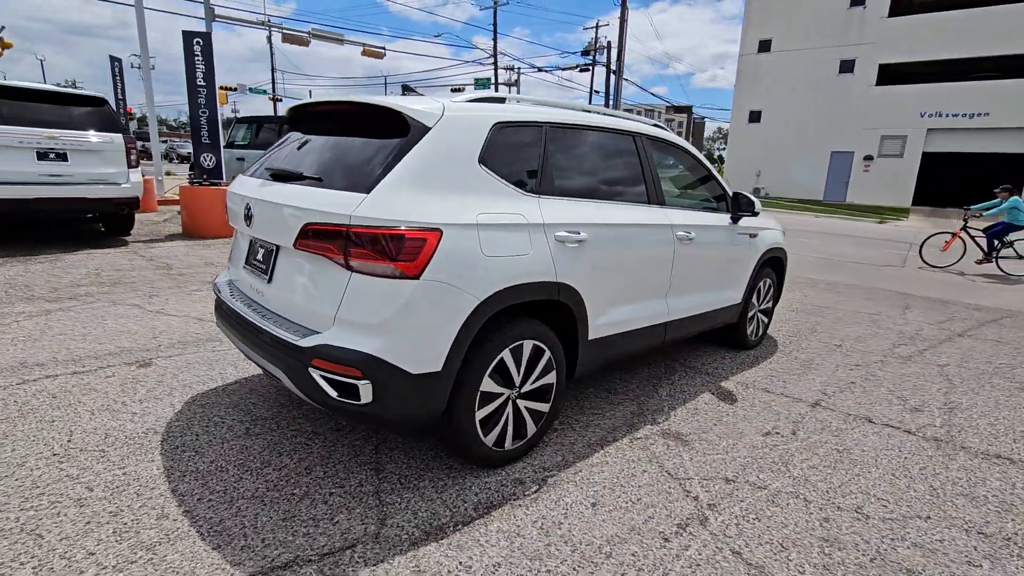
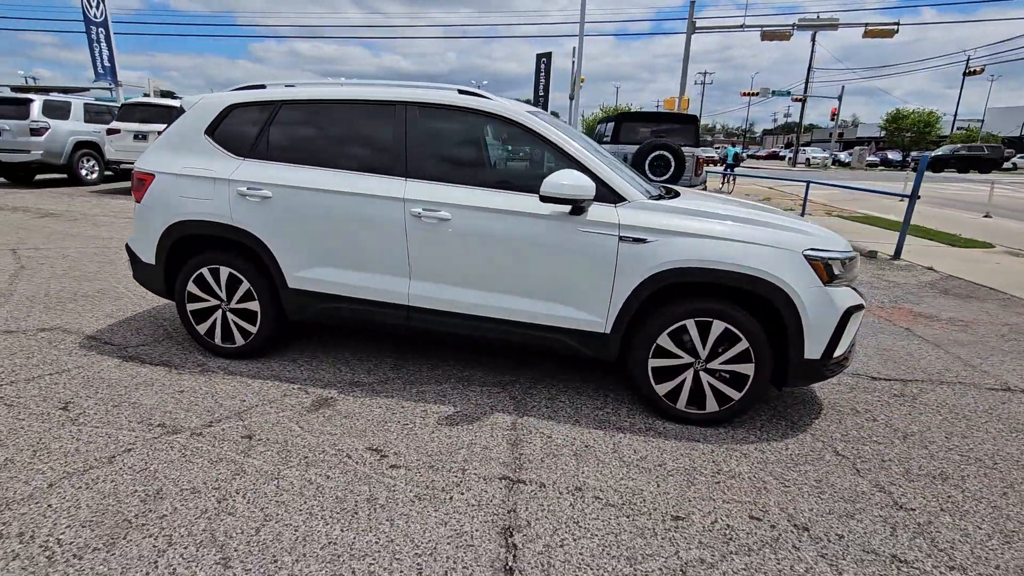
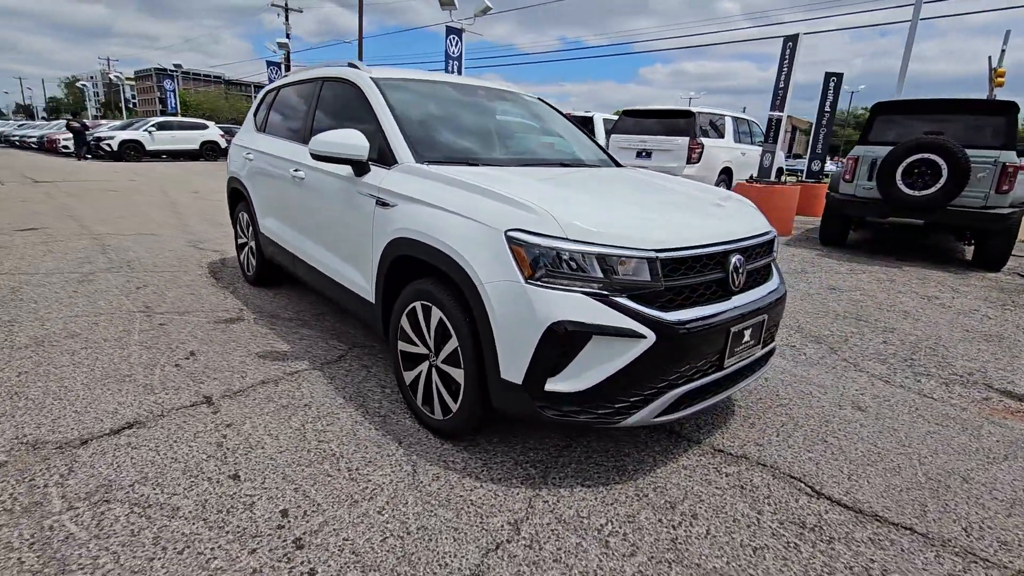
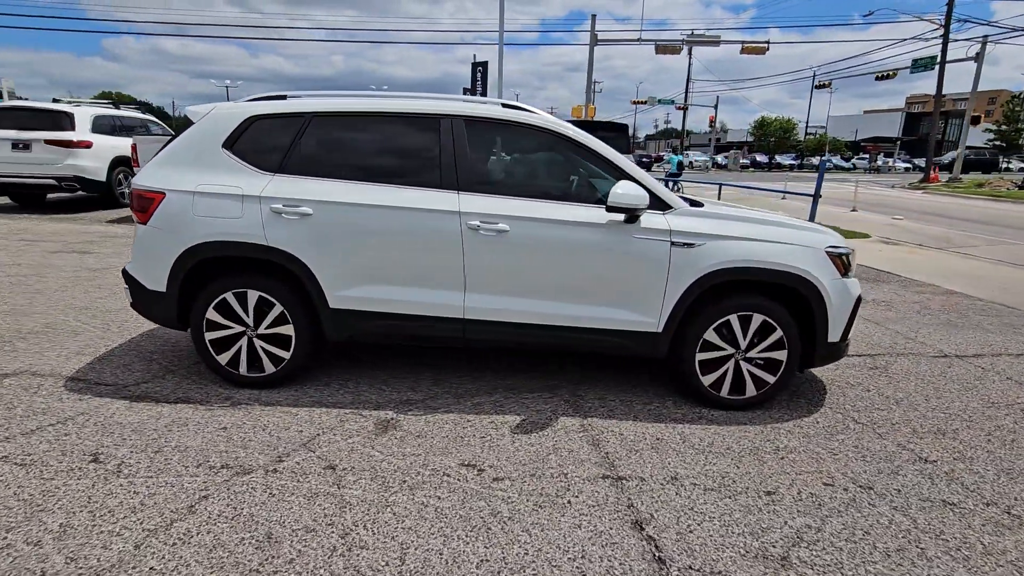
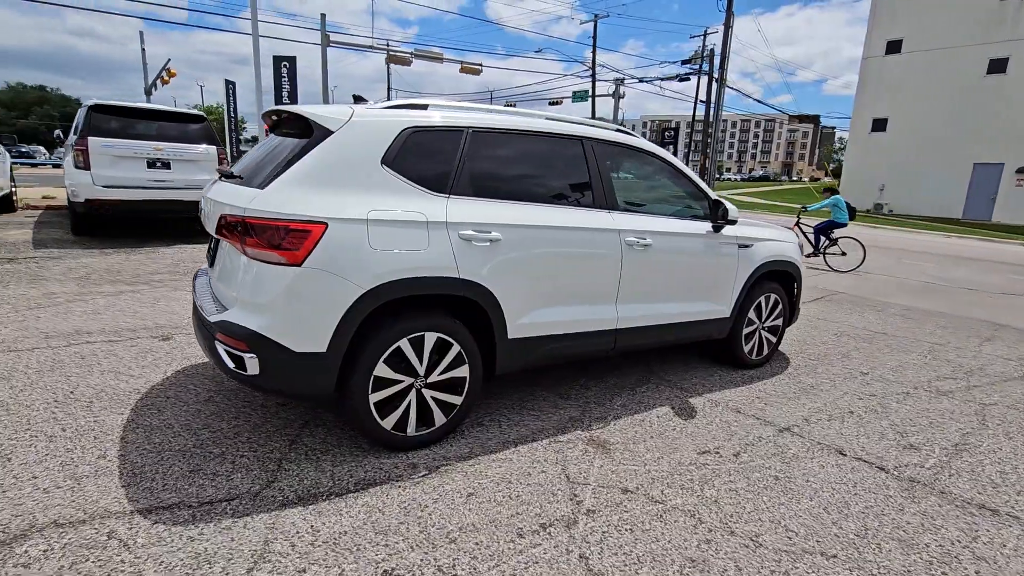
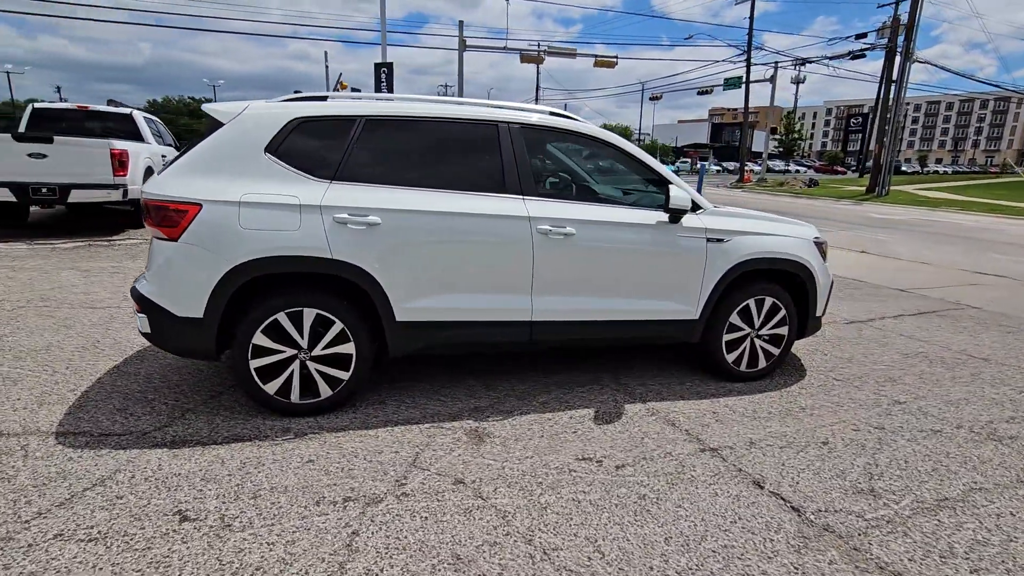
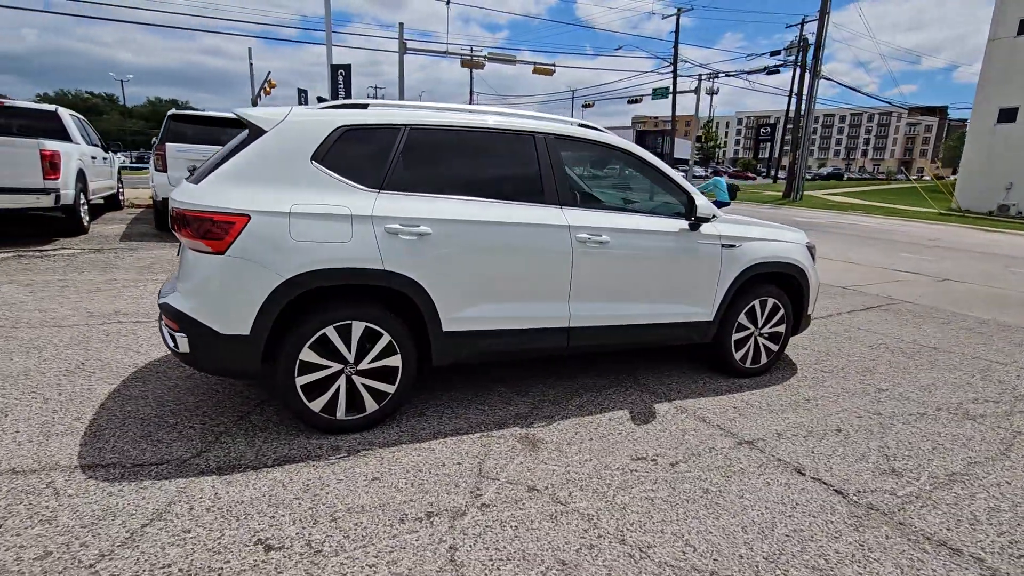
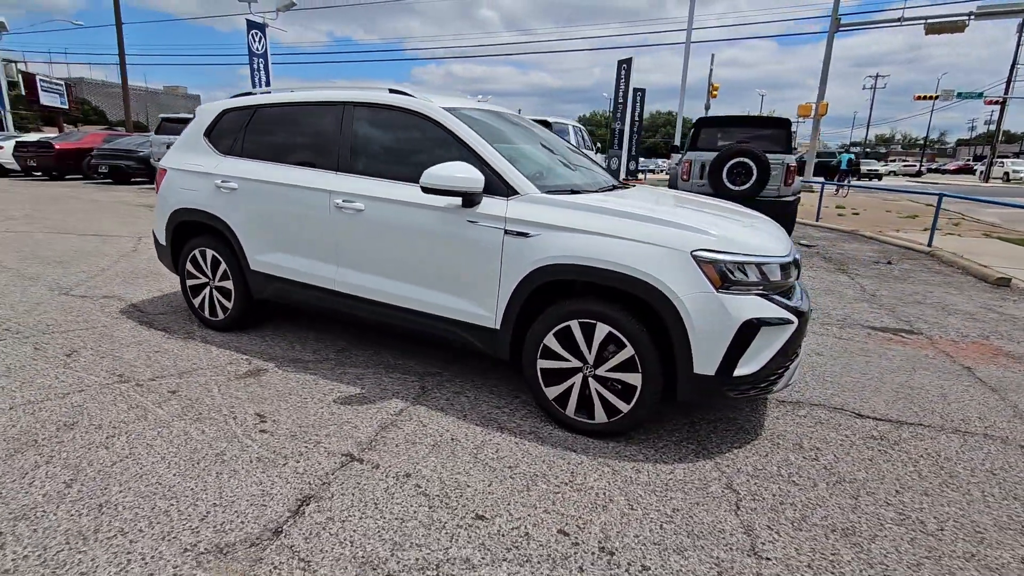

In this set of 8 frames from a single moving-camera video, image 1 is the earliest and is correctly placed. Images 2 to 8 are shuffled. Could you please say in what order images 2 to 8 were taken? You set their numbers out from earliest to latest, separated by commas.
5, 7, 6, 4, 2, 8, 3
